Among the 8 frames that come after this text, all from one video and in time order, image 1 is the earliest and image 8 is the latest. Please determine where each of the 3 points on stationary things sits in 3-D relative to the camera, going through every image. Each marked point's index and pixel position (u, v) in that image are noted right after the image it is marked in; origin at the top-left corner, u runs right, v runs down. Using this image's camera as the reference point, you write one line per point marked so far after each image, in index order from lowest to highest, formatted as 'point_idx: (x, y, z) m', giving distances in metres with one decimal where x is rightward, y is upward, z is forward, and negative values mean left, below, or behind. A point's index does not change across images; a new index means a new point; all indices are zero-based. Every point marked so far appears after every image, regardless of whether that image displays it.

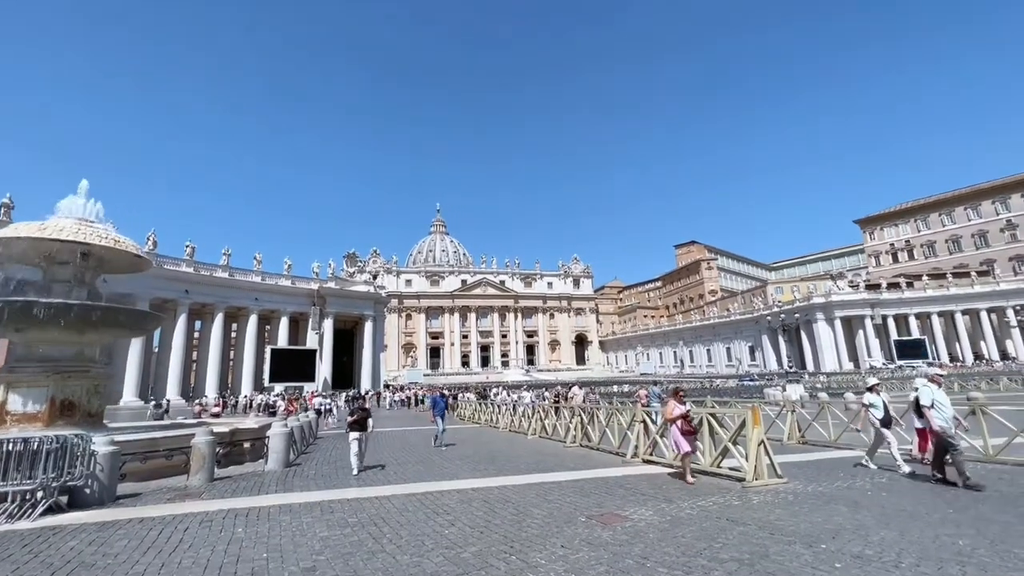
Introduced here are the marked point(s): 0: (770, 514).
0: (+3.0, -2.6, +5.6) m
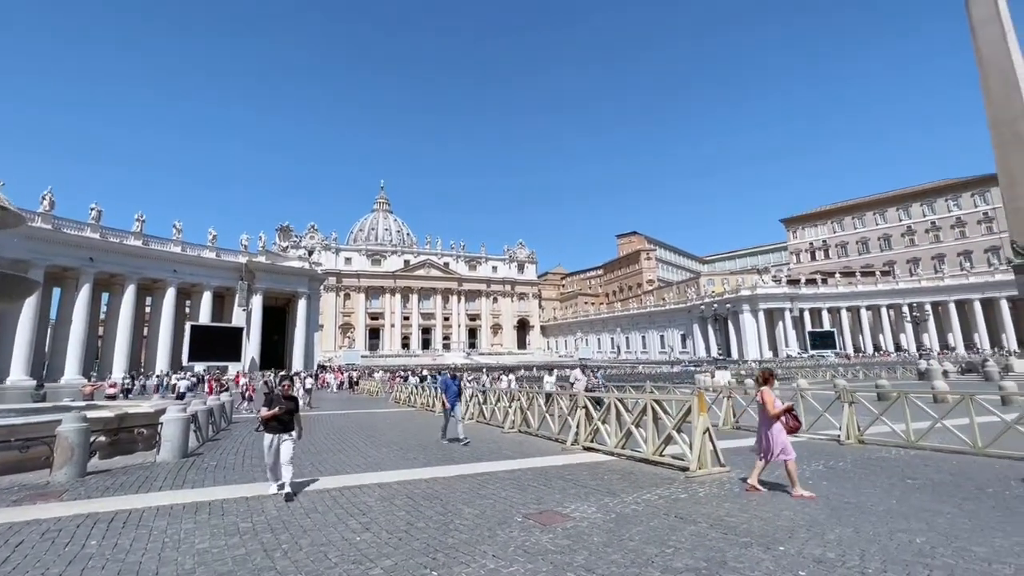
0: (+2.2, -2.4, +5.2) m
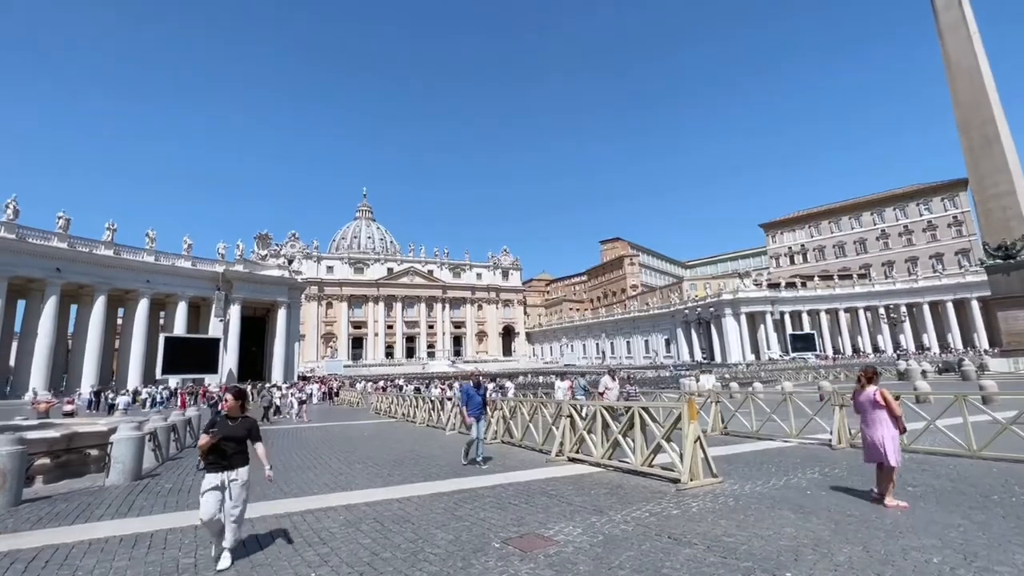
0: (+2.0, -2.4, +4.8) m
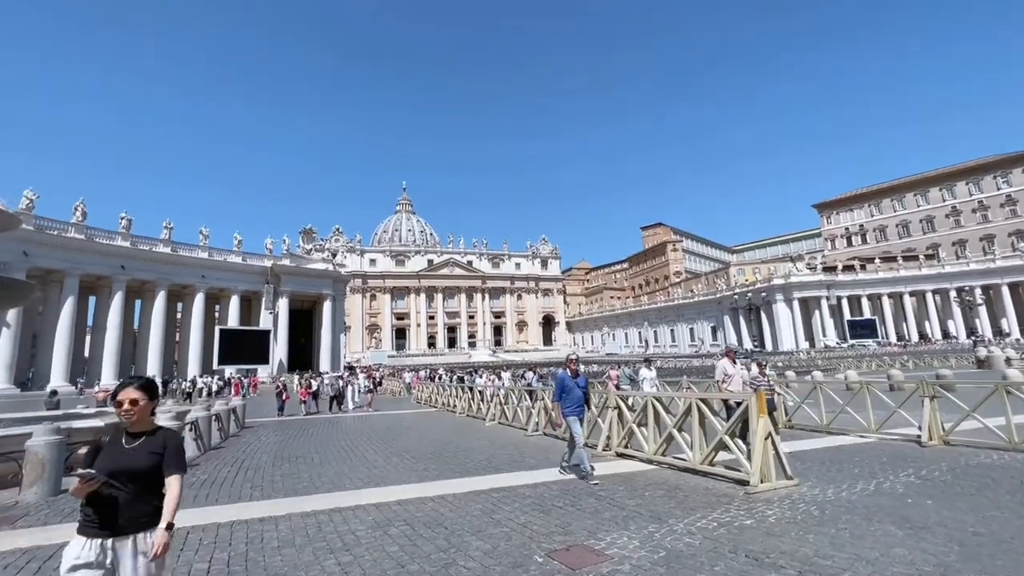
0: (+2.4, -2.1, +4.0) m
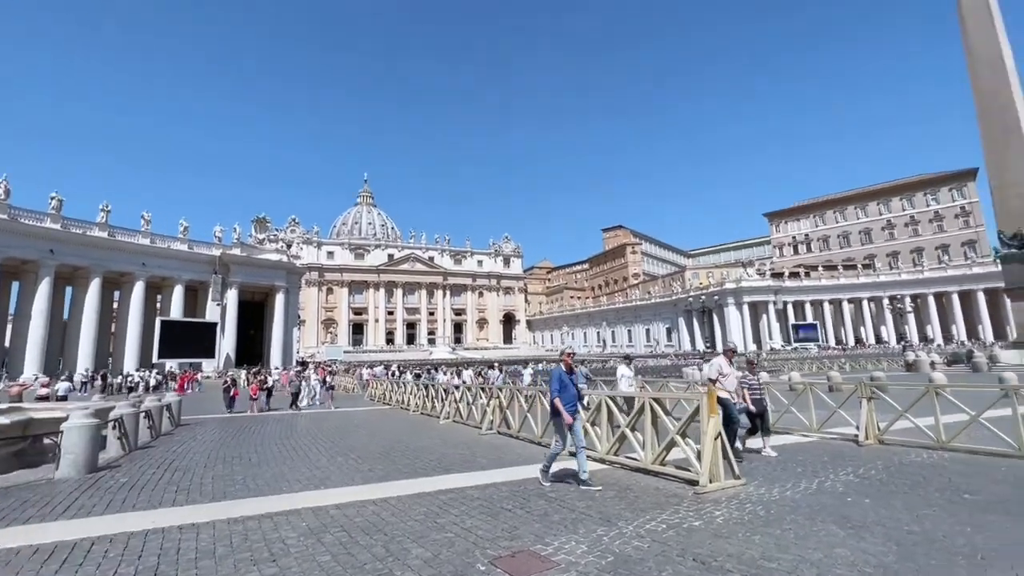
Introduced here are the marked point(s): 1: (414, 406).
0: (+1.9, -2.1, +4.0) m
1: (-3.4, -4.0, +16.8) m
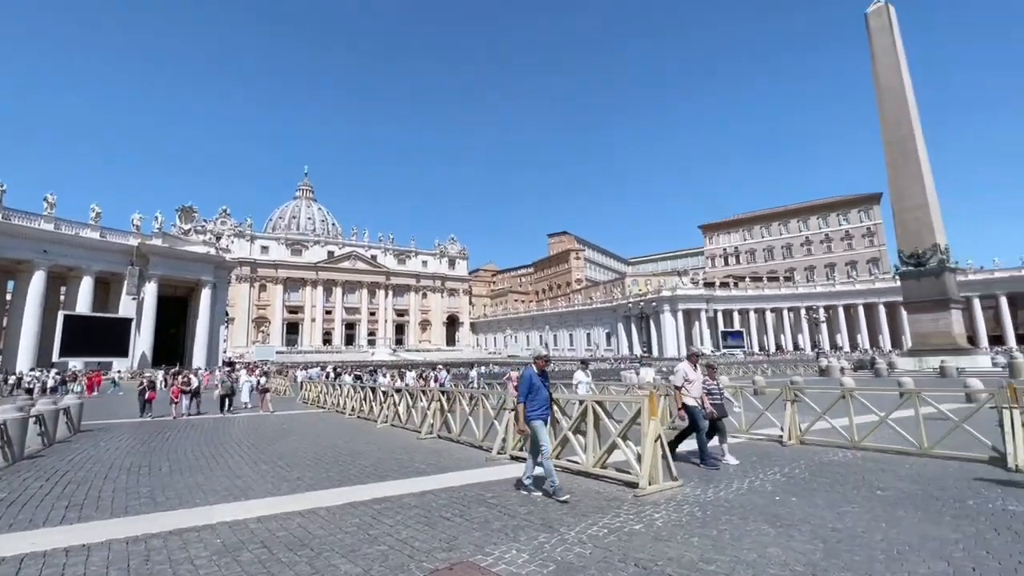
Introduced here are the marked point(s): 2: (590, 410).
0: (+1.4, -2.1, +4.0) m
1: (-5.3, -4.0, +16.1) m
2: (+1.1, -1.7, +6.9) m
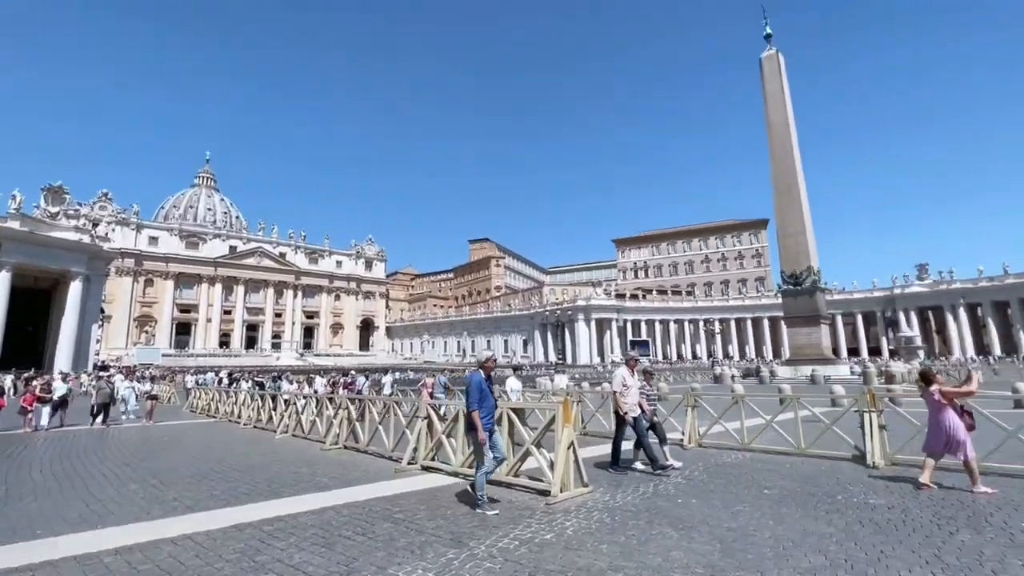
0: (+0.7, -2.2, +3.9) m
1: (-8.0, -3.9, +14.8) m
2: (-0.1, -1.8, +6.8) m
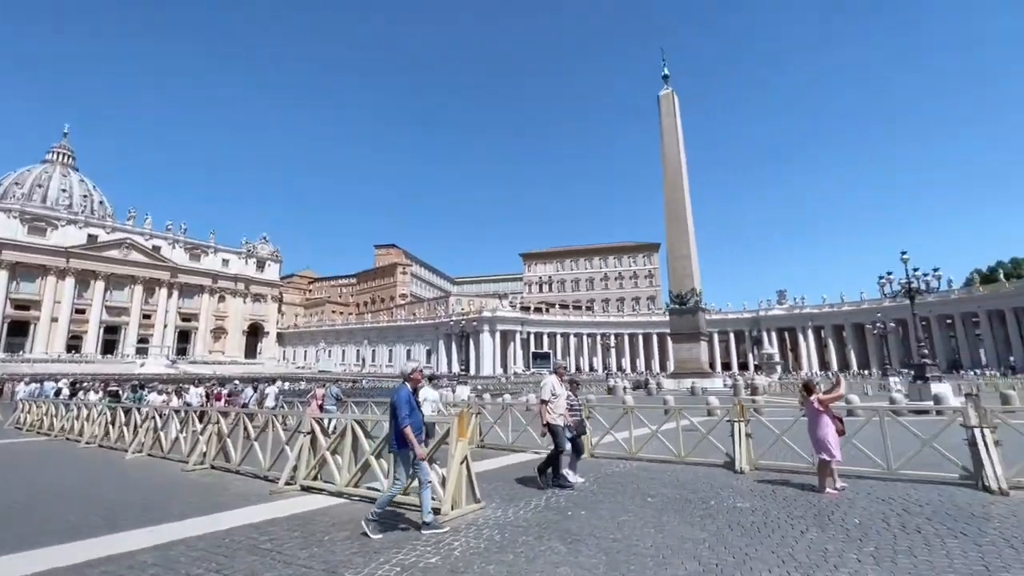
0: (-0.2, -2.3, +3.8) m
1: (-10.8, -3.8, +12.8) m
2: (-1.5, -1.9, +6.4) m
